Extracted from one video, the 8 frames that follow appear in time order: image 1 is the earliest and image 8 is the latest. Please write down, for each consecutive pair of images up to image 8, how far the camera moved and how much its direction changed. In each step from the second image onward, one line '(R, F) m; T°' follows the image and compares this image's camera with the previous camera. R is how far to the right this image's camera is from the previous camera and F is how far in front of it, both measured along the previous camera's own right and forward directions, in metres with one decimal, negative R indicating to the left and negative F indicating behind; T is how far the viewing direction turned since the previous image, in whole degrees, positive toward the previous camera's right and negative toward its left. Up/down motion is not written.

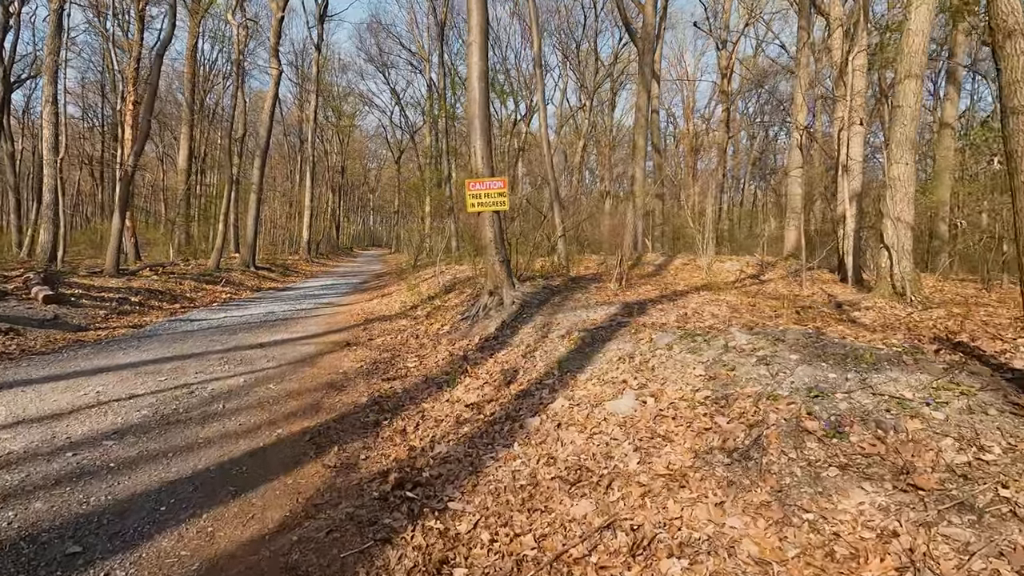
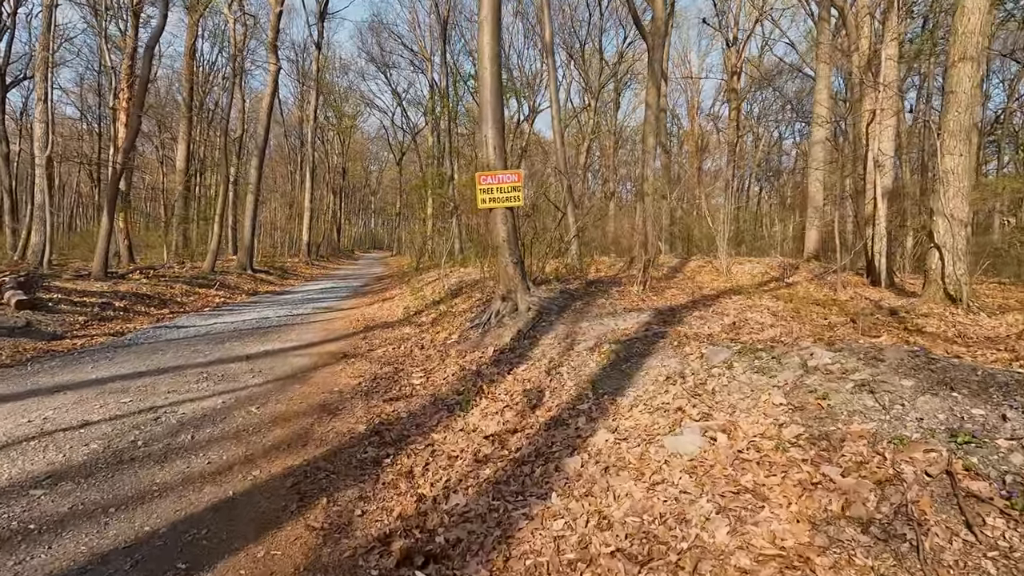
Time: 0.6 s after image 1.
(-0.2, +0.7) m; 0°
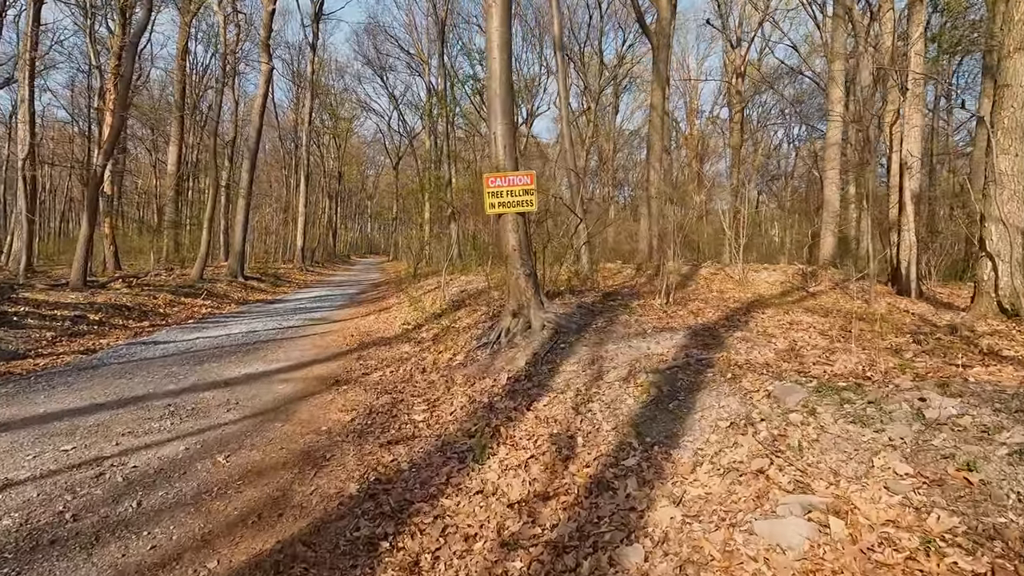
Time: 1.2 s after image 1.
(-0.2, +0.7) m; 0°
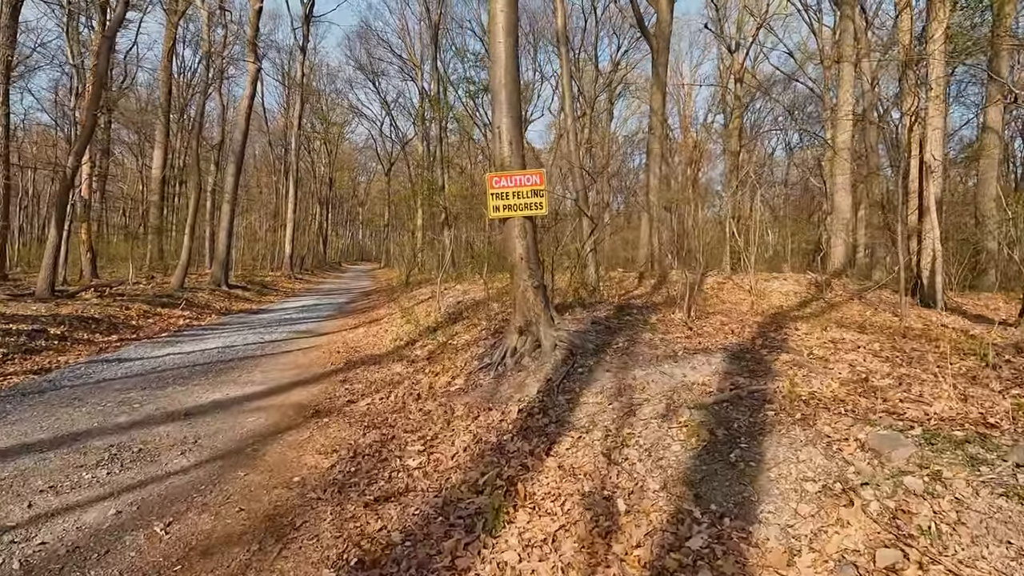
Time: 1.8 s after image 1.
(-0.1, +0.7) m; +1°
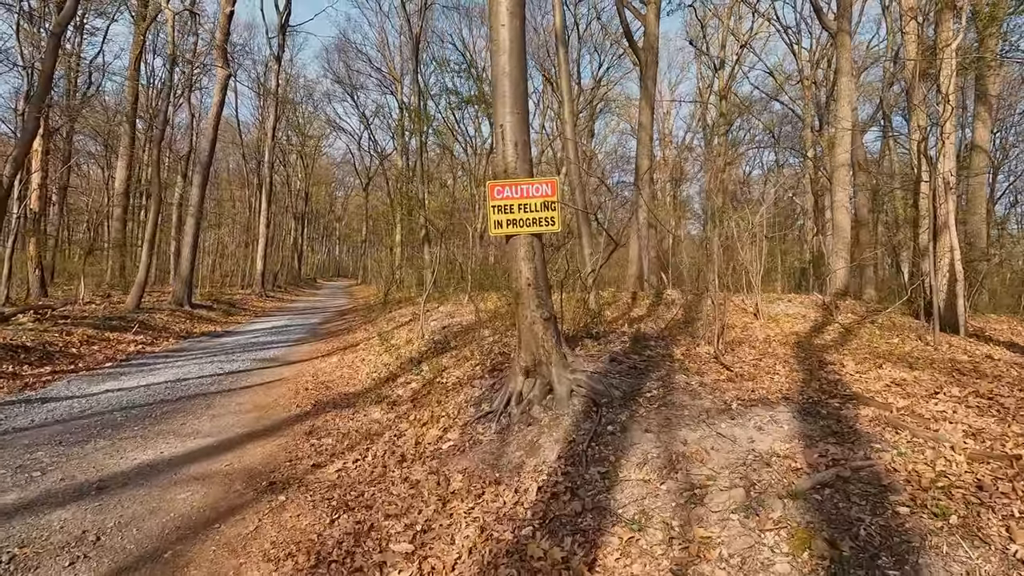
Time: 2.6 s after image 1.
(-0.2, +0.9) m; +2°
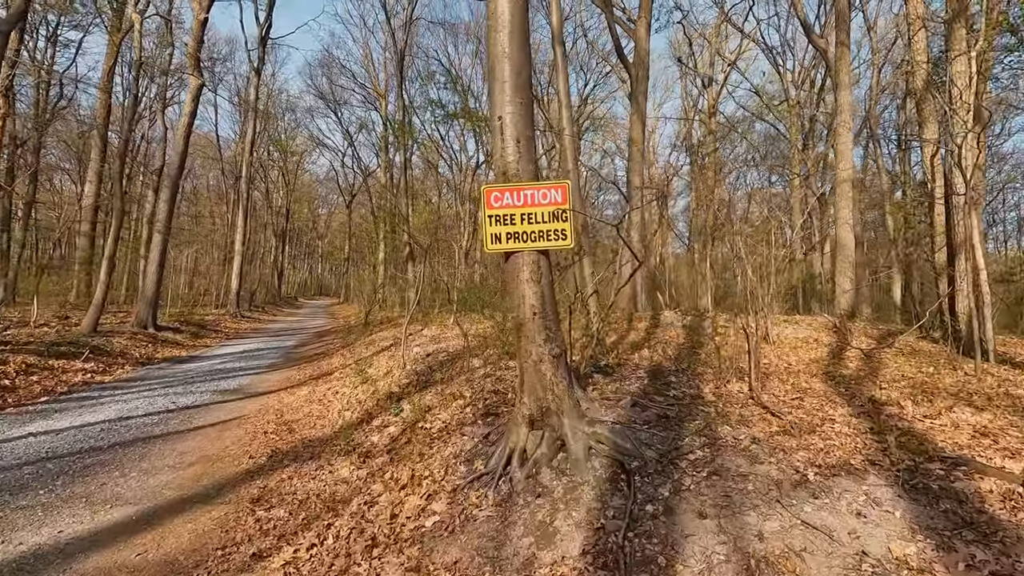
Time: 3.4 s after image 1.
(-0.1, +0.9) m; +2°
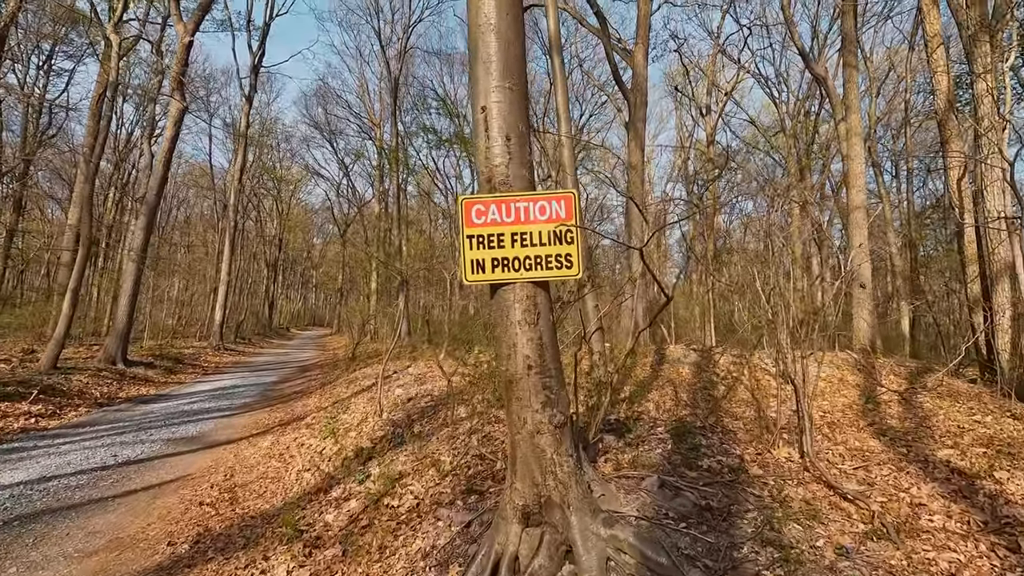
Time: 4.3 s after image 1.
(0.0, +0.9) m; 0°
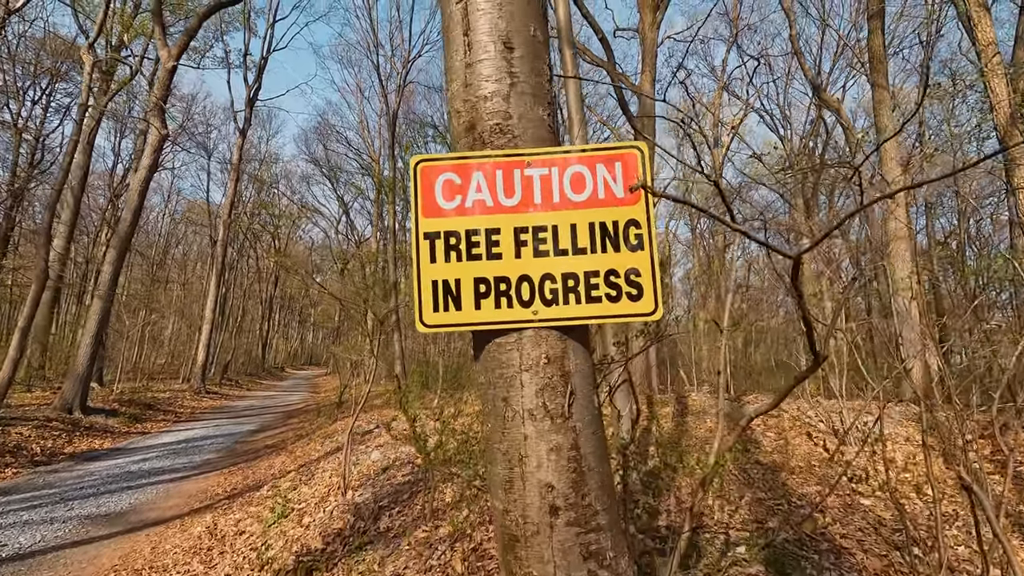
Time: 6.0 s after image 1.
(0.0, +1.4) m; 0°
